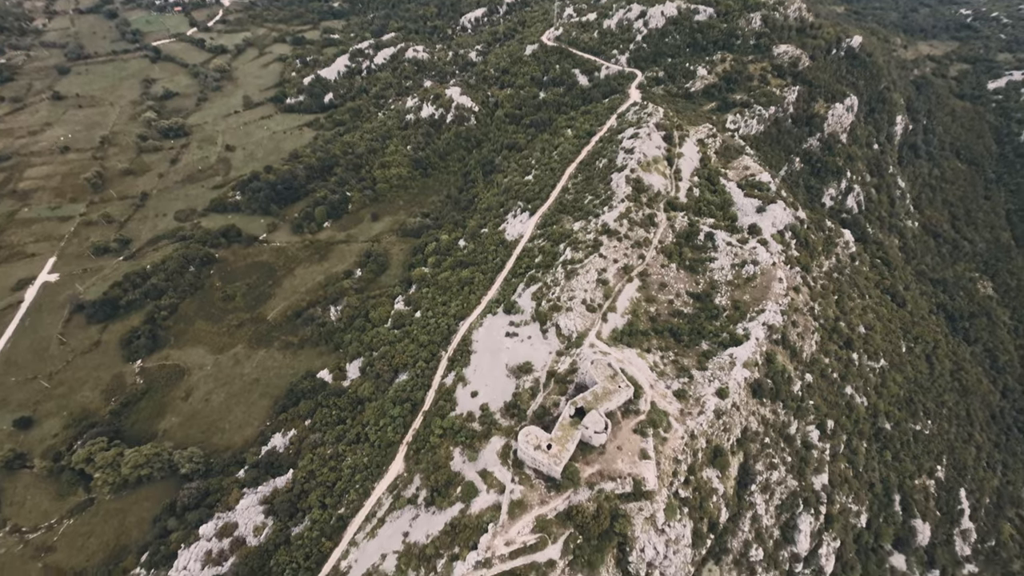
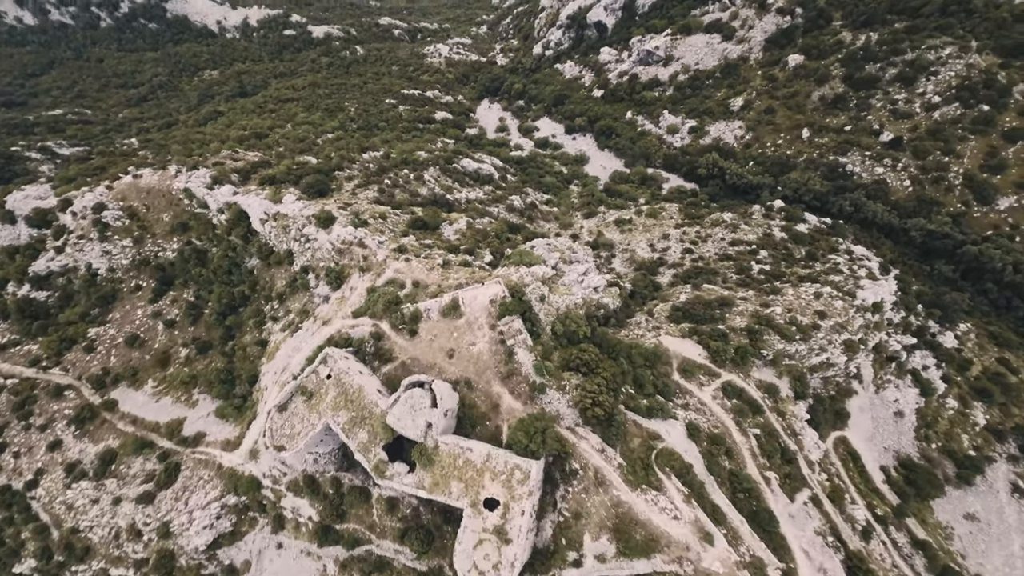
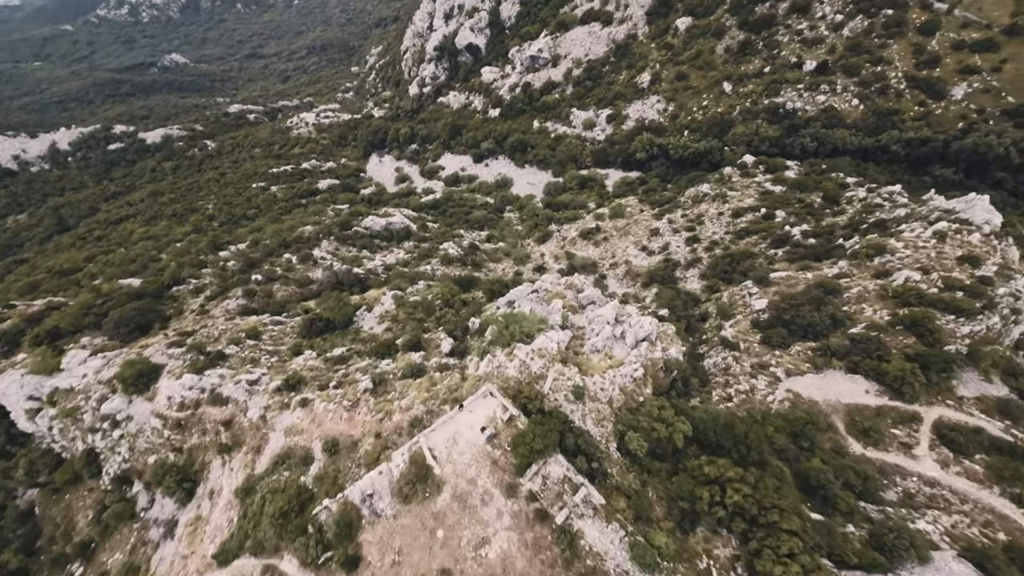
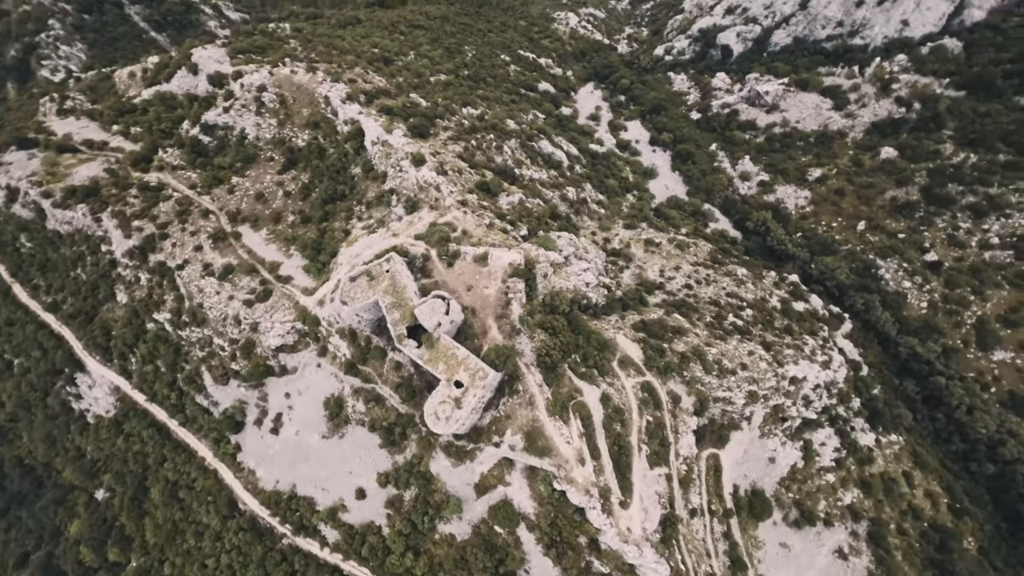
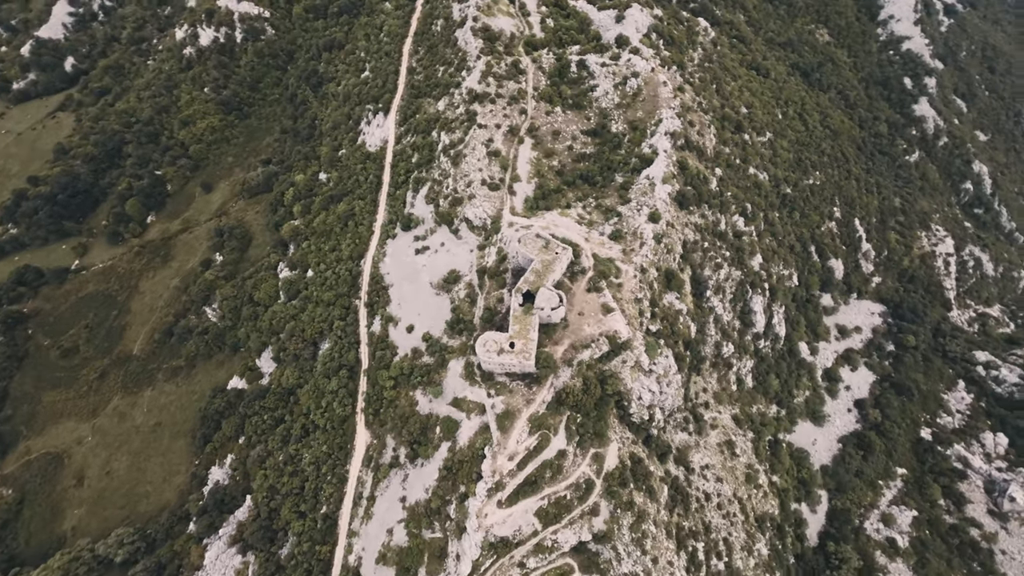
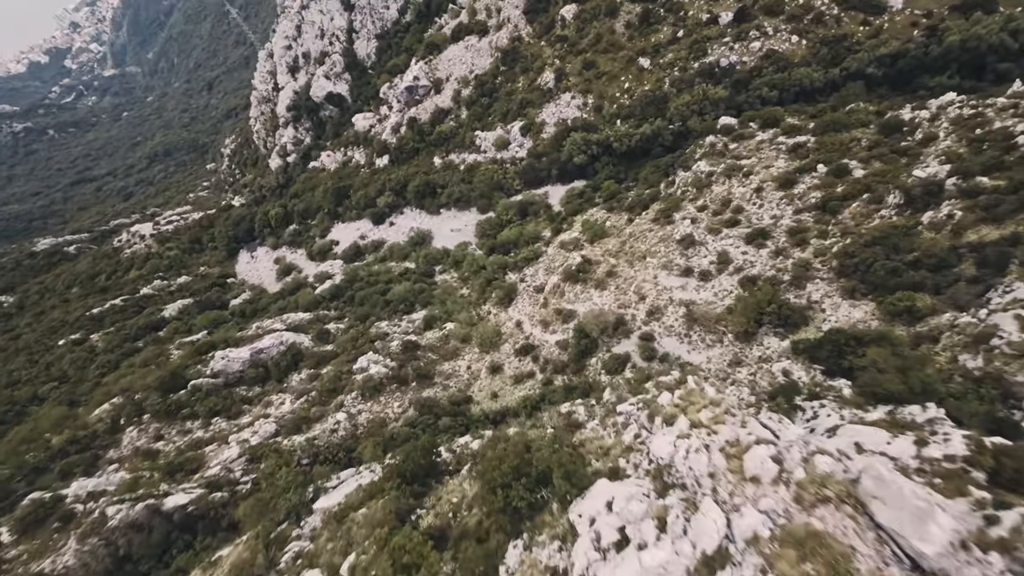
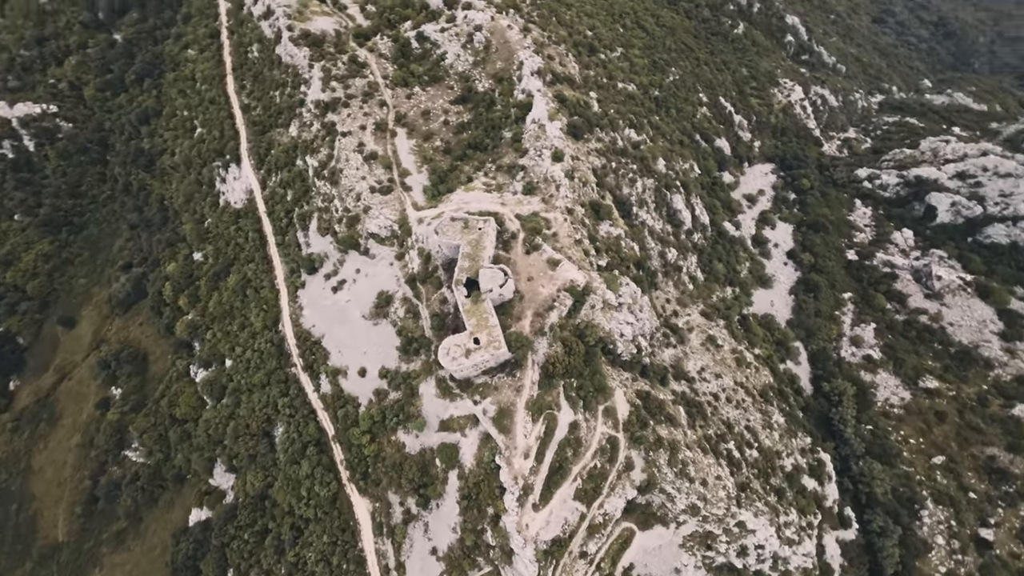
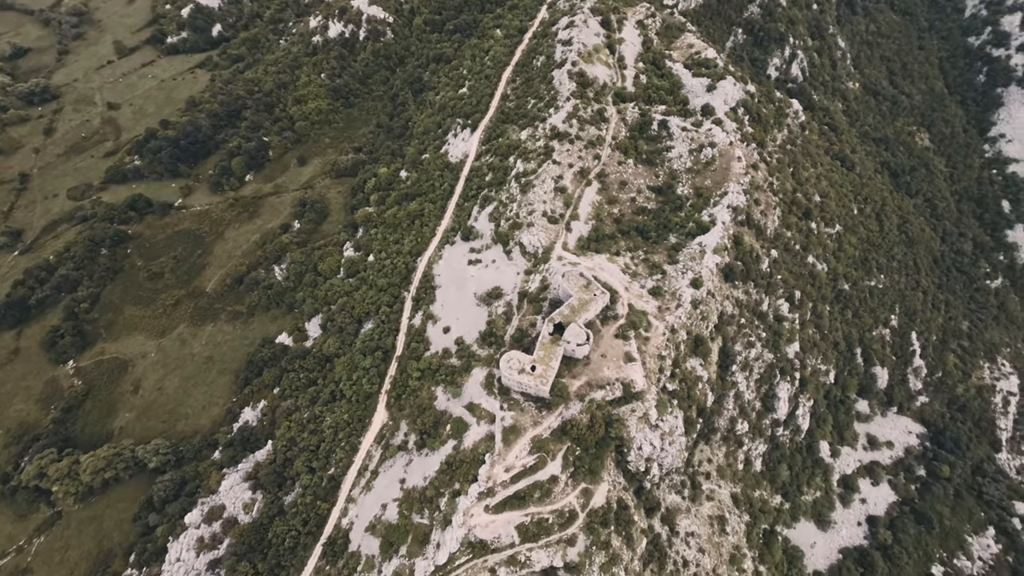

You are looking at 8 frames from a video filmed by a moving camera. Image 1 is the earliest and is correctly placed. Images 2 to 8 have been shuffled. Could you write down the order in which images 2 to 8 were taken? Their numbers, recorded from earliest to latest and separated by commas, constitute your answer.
8, 5, 7, 4, 2, 3, 6
